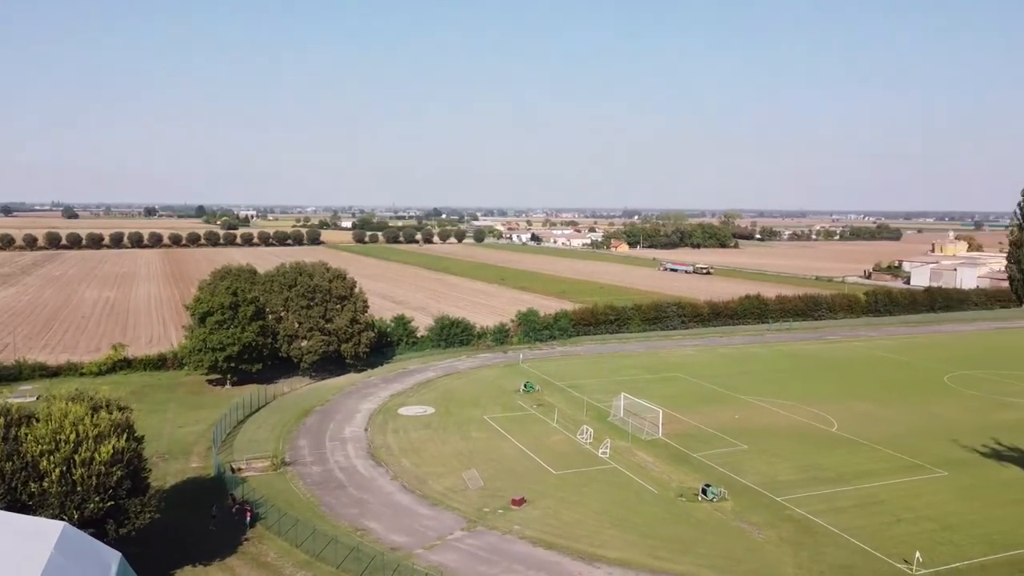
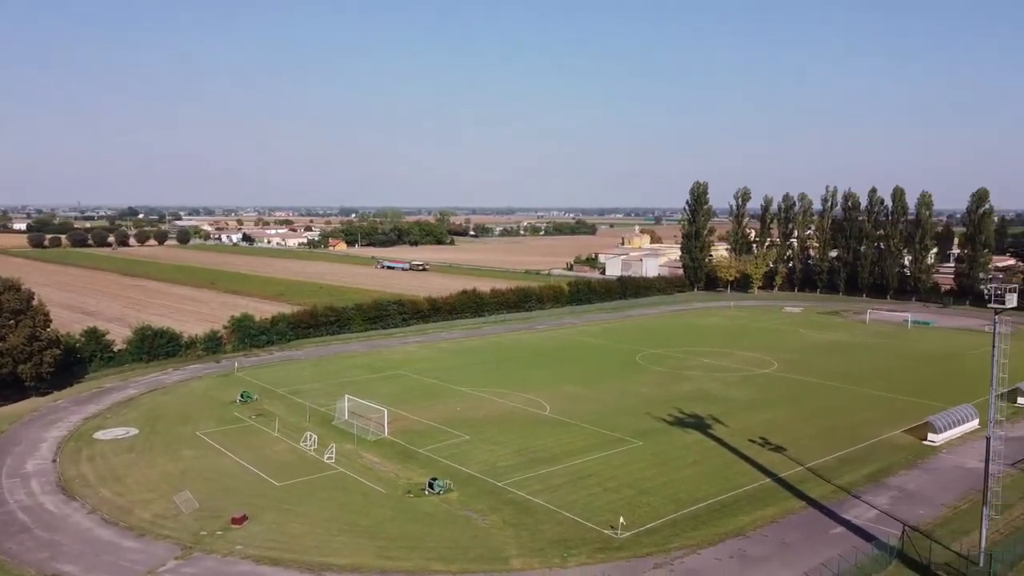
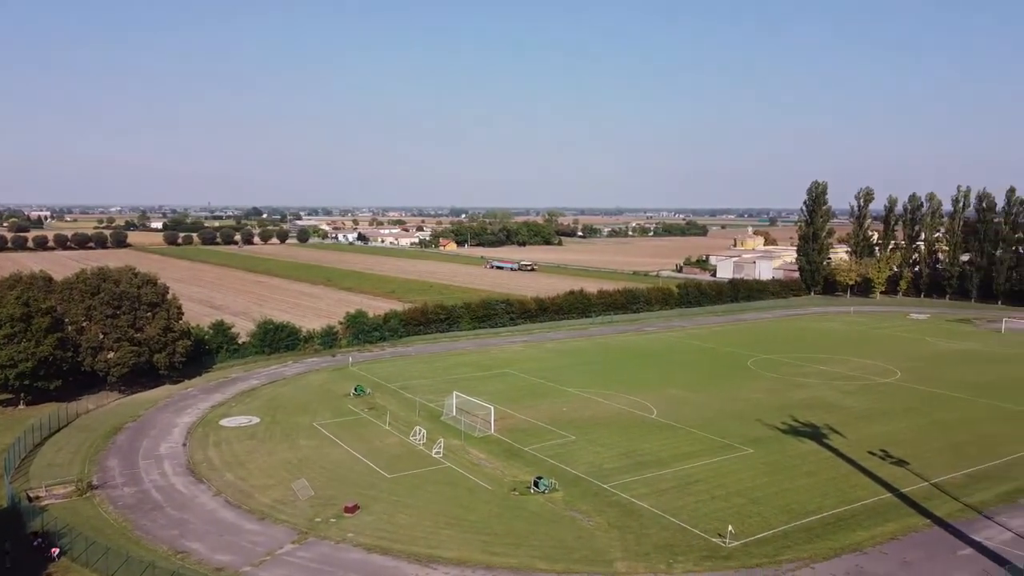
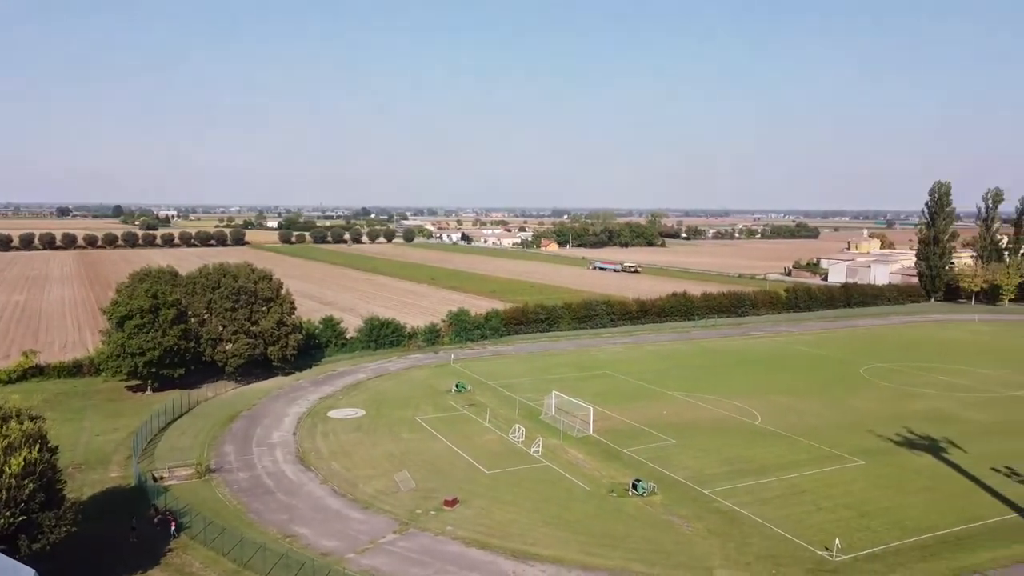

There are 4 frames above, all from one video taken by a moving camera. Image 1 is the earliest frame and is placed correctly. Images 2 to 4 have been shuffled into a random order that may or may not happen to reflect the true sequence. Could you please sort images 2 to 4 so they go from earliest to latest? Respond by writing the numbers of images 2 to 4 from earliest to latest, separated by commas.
4, 3, 2
